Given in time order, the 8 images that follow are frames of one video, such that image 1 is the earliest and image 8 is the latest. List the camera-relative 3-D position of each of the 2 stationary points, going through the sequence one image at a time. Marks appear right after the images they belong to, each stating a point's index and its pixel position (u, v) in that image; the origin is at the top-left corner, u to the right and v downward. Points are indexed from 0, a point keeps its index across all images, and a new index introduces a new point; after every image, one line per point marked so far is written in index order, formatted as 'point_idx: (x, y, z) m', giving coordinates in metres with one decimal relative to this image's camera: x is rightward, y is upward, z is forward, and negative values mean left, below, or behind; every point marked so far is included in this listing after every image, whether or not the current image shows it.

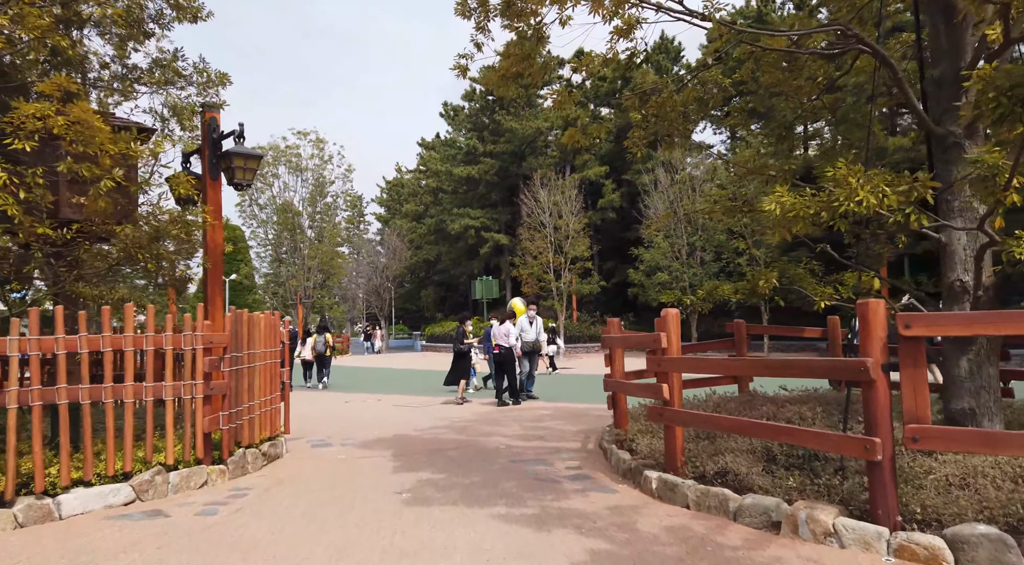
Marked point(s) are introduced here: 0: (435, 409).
0: (-1.3, -2.2, +12.0) m
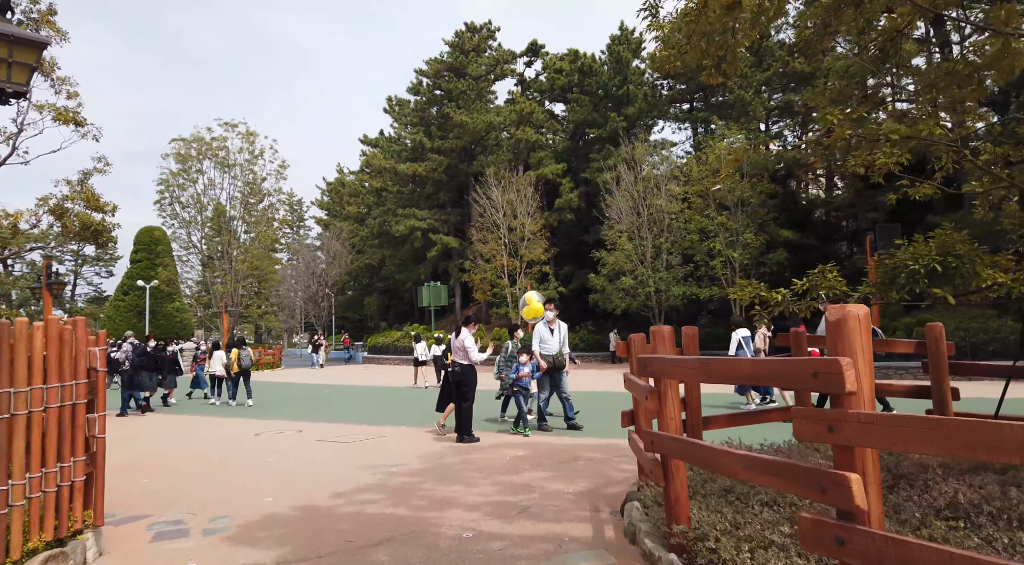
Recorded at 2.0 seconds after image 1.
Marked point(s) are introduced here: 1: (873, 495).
0: (-1.9, -2.2, +9.2) m
1: (+1.1, -0.7, +2.2) m
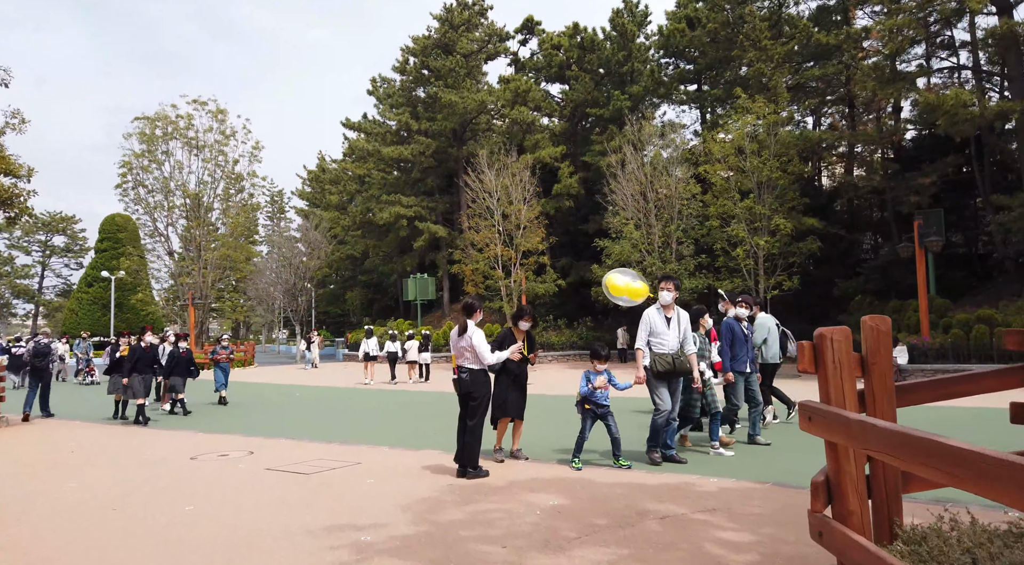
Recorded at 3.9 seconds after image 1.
0: (-1.7, -2.0, +6.6) m
1: (+1.5, -0.5, -0.3) m
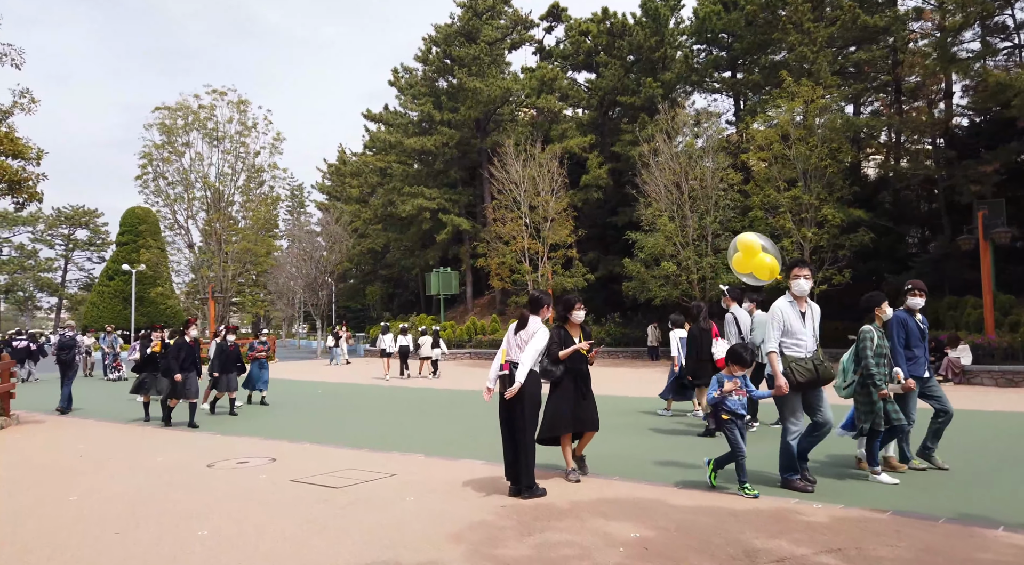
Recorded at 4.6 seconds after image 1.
0: (-1.2, -1.9, +5.8) m
1: (+1.8, -0.4, -1.2) m
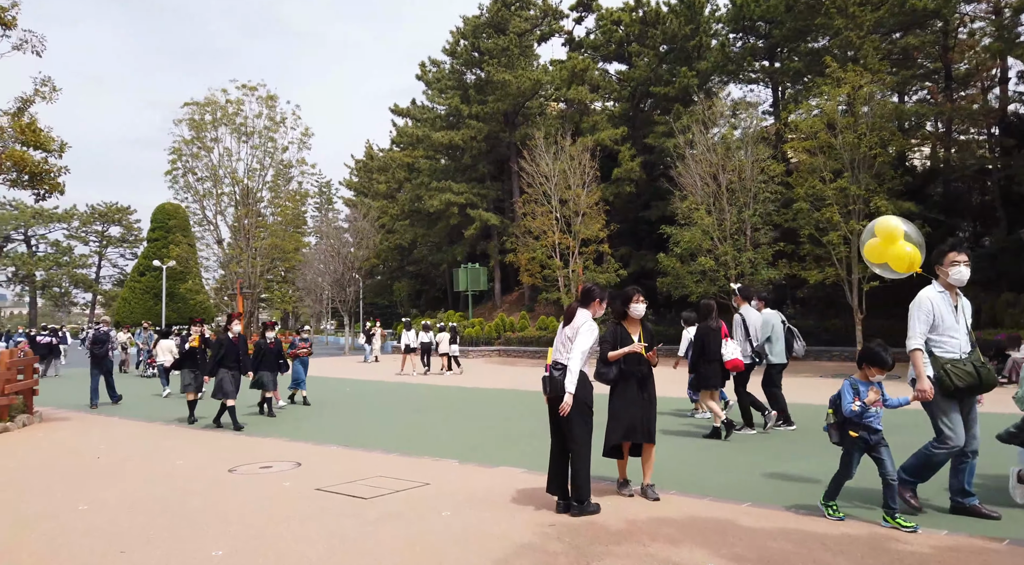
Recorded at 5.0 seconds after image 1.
0: (-0.8, -1.8, +5.2) m
1: (+1.9, -0.4, -1.9) m
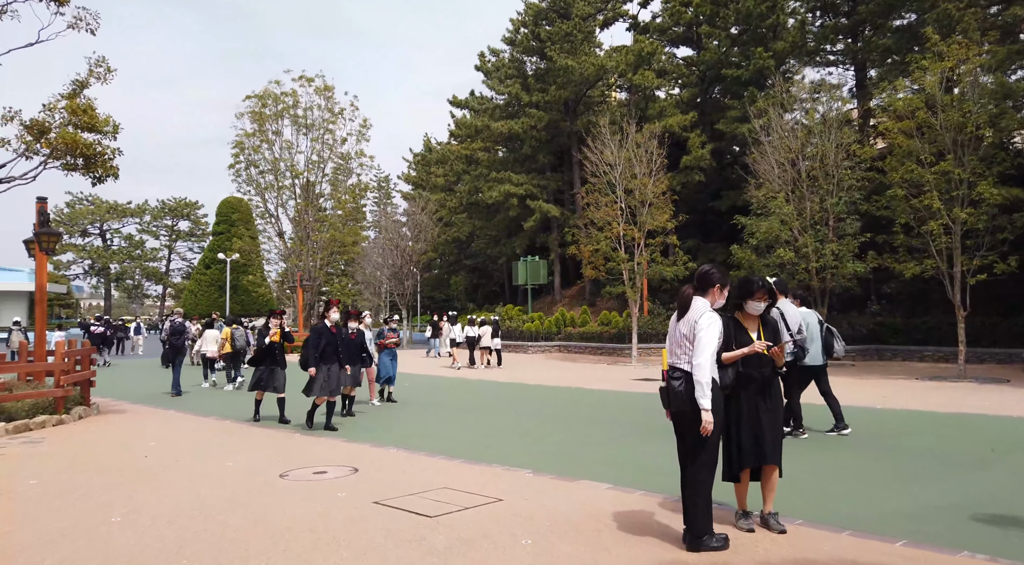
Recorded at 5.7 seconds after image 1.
0: (-0.2, -1.7, +4.4) m
1: (+2.0, -0.4, -2.9) m
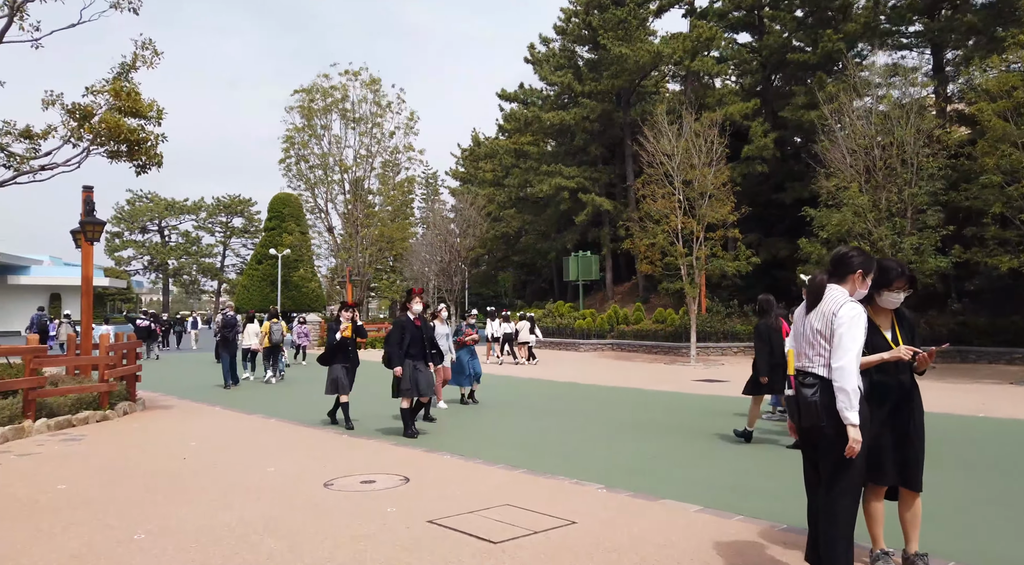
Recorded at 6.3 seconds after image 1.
0: (+0.2, -1.6, +3.6) m
1: (+1.9, -0.3, -3.8) m
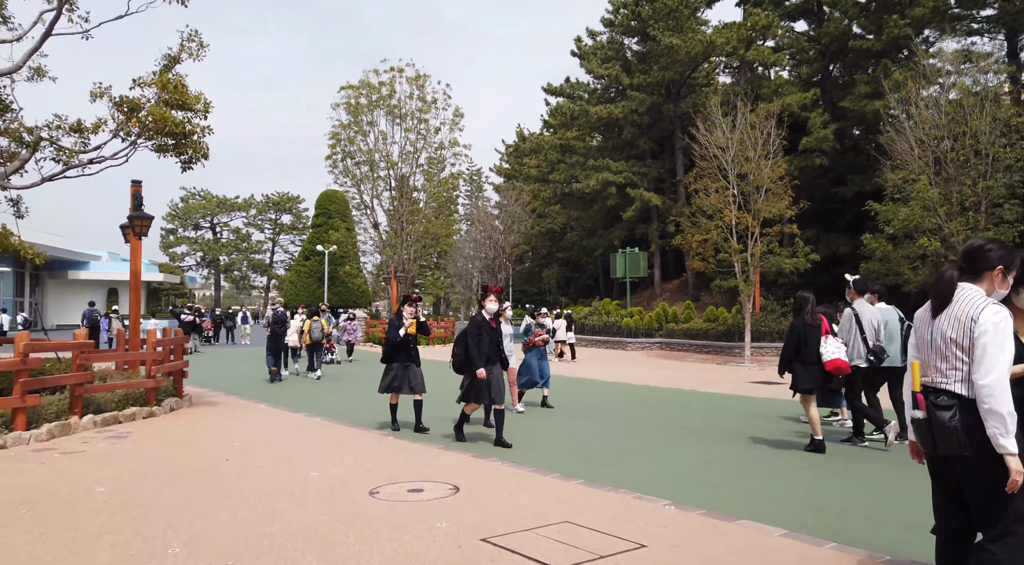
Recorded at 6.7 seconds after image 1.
0: (+0.6, -1.6, +3.2) m
1: (+1.8, -0.3, -4.4) m
